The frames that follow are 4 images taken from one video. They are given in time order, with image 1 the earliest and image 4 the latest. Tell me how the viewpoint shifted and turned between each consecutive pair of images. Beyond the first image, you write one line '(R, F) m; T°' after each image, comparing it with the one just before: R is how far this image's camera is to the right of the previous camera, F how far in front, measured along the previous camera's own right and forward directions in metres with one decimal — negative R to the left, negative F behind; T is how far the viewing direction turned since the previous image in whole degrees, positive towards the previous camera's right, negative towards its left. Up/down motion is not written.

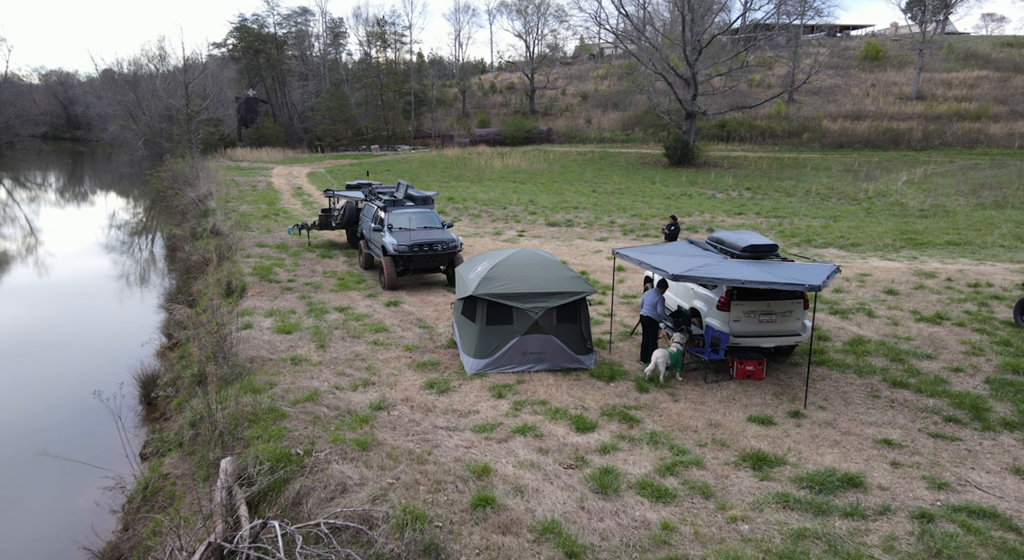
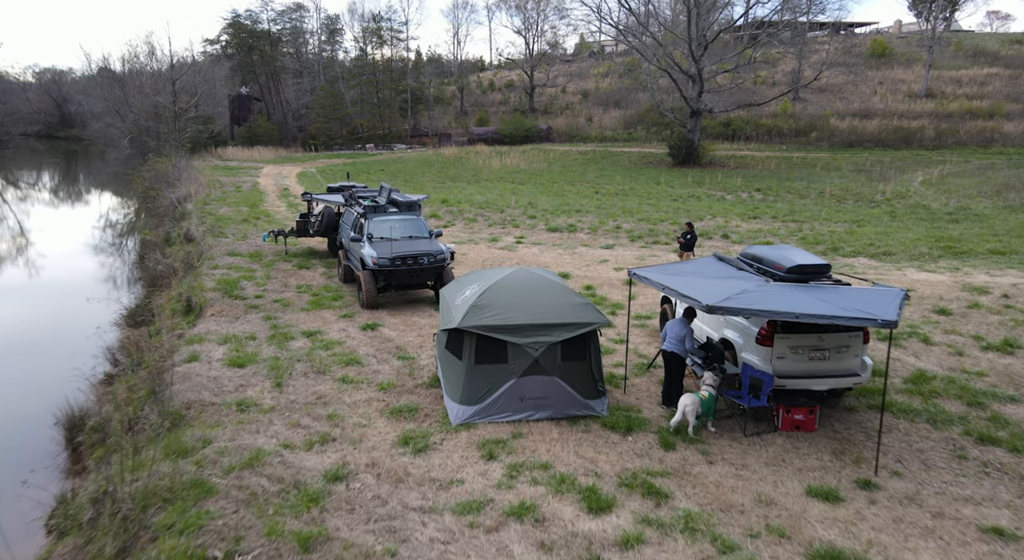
(+0.1, +1.7) m; 0°
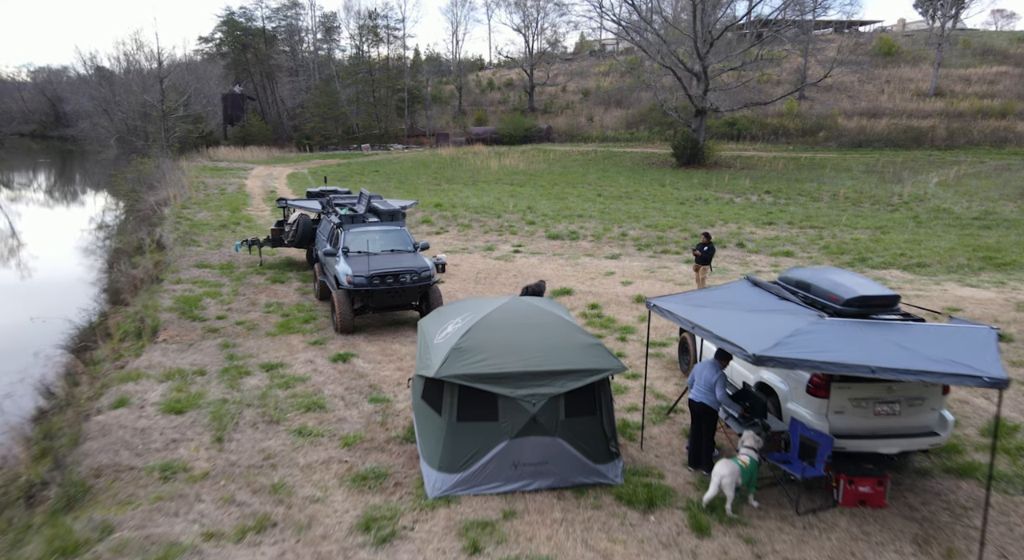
(+0.1, +1.5) m; 0°
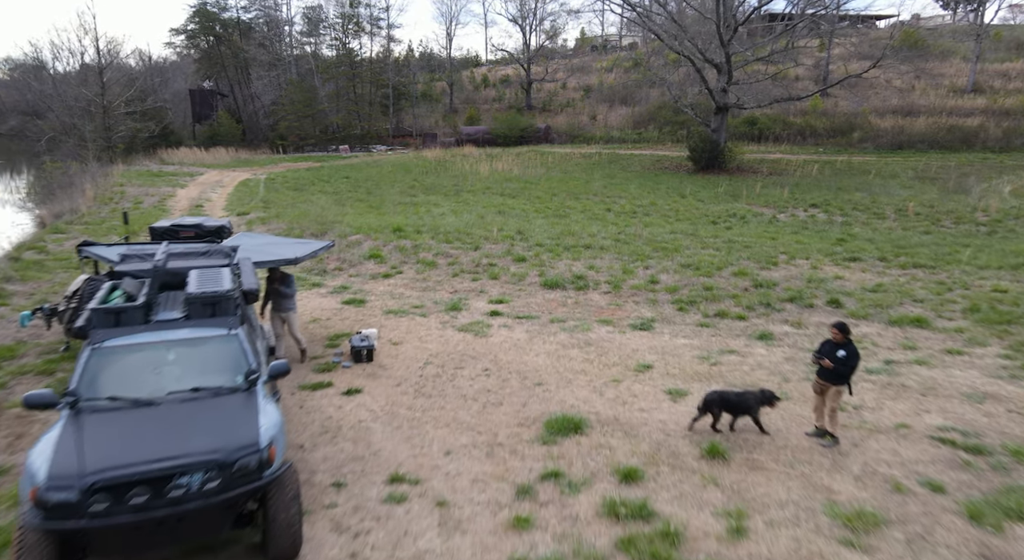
(+0.4, +6.3) m; 0°
